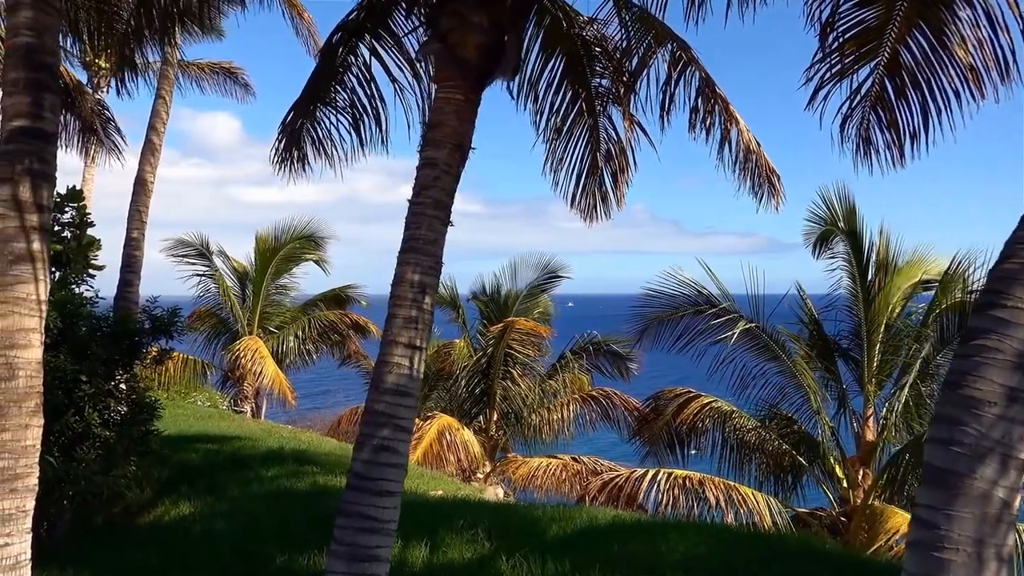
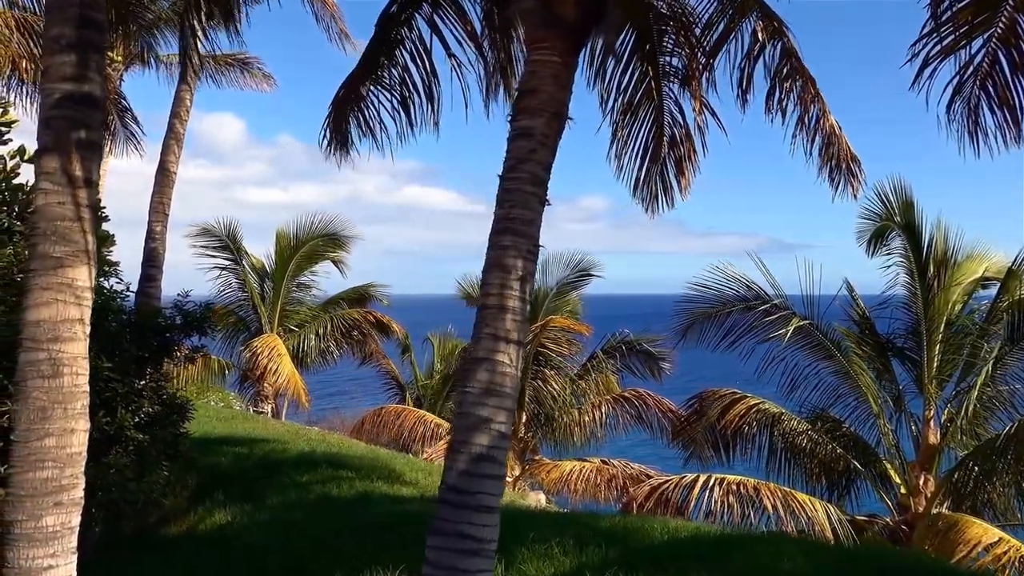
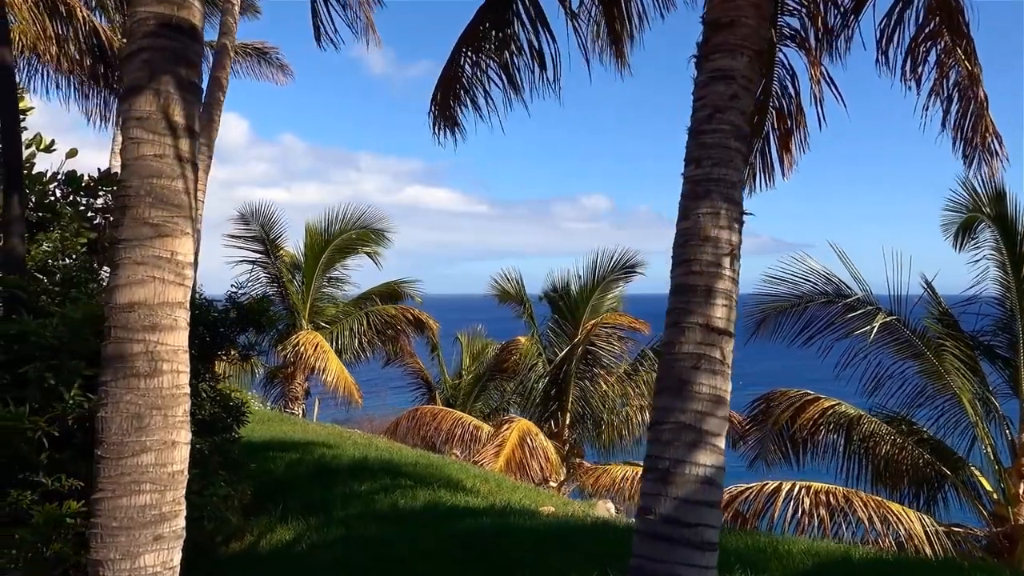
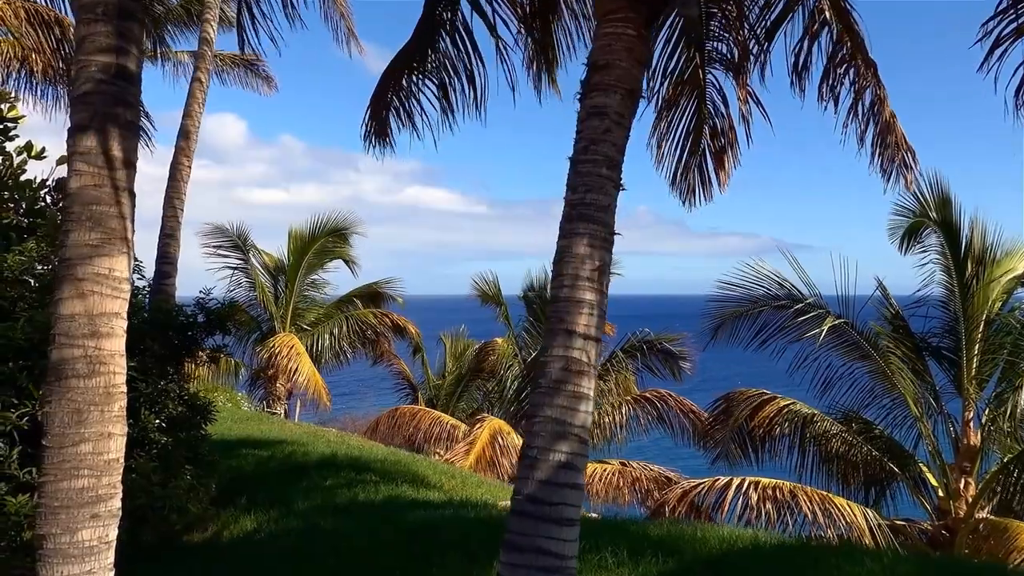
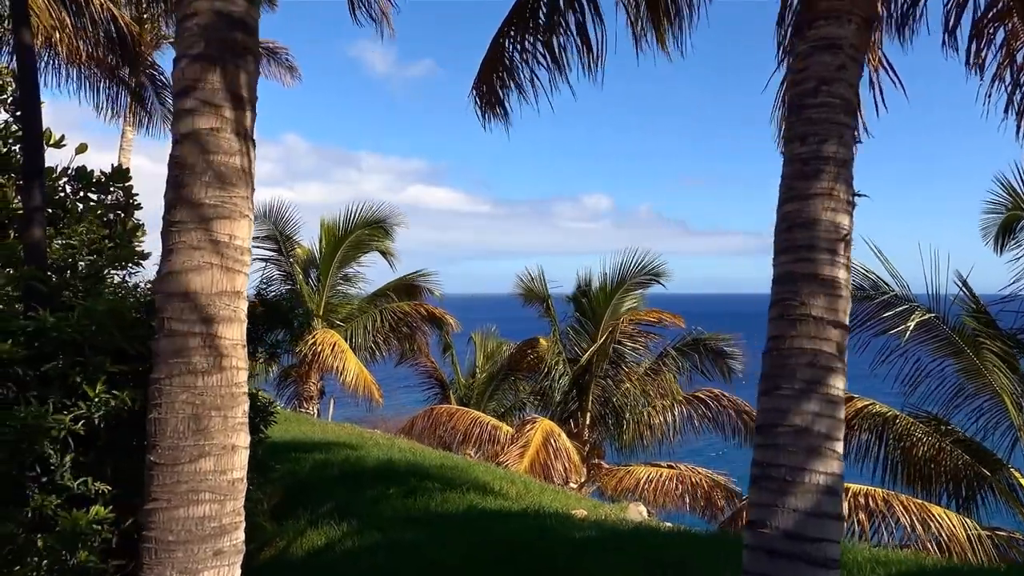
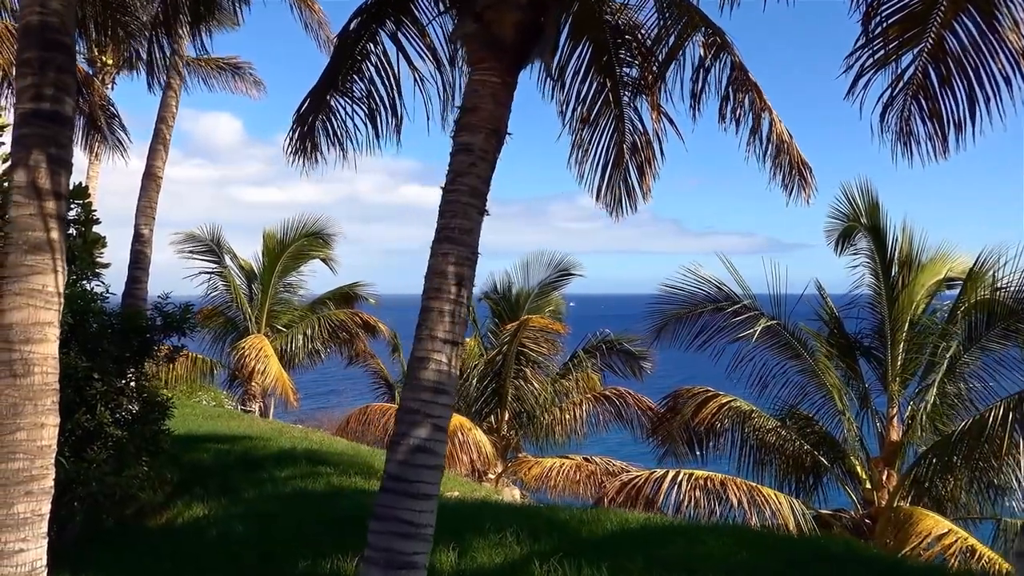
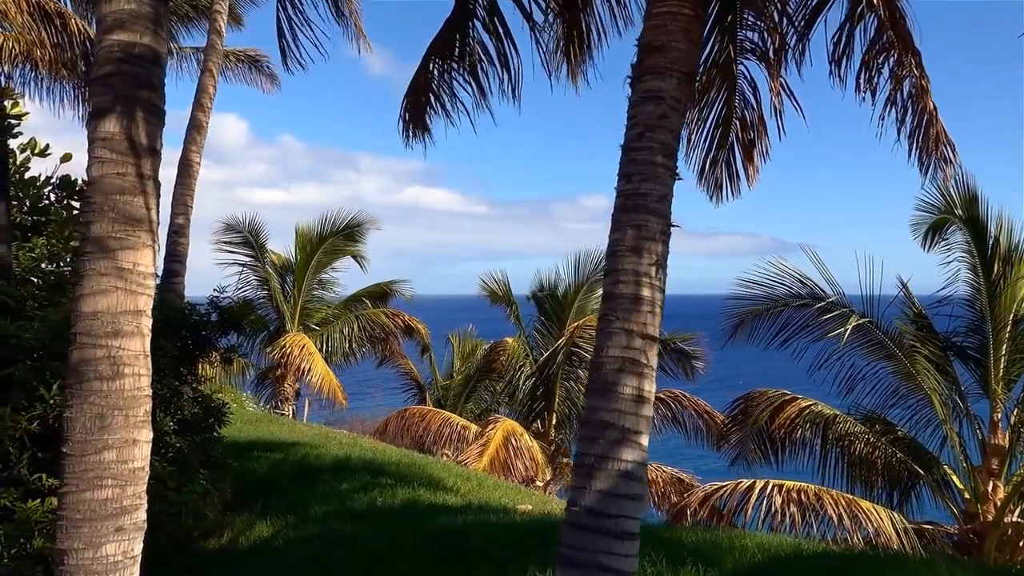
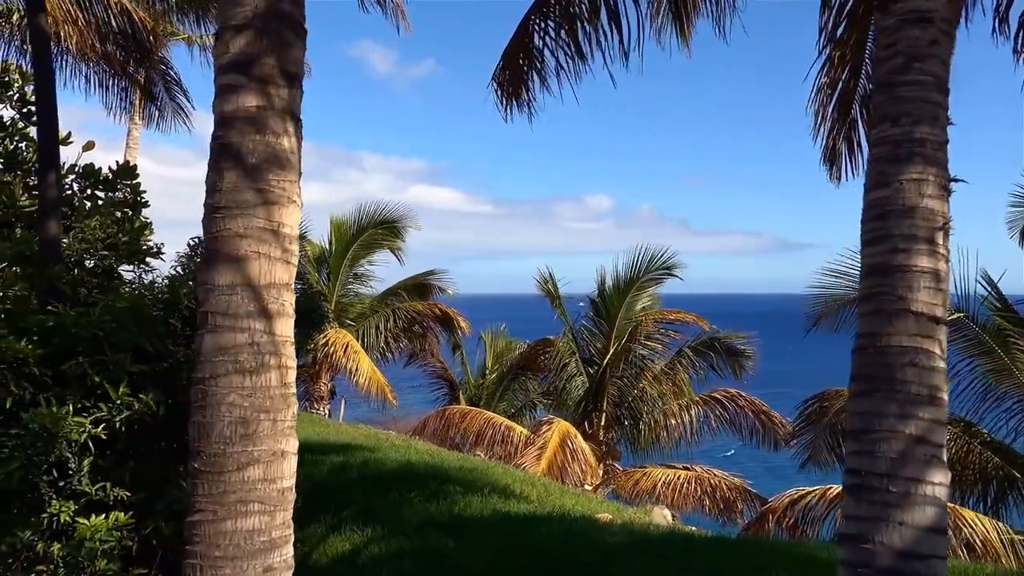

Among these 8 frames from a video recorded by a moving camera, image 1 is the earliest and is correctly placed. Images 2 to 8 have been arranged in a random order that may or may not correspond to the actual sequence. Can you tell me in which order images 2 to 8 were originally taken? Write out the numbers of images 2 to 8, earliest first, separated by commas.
6, 2, 4, 7, 3, 5, 8
